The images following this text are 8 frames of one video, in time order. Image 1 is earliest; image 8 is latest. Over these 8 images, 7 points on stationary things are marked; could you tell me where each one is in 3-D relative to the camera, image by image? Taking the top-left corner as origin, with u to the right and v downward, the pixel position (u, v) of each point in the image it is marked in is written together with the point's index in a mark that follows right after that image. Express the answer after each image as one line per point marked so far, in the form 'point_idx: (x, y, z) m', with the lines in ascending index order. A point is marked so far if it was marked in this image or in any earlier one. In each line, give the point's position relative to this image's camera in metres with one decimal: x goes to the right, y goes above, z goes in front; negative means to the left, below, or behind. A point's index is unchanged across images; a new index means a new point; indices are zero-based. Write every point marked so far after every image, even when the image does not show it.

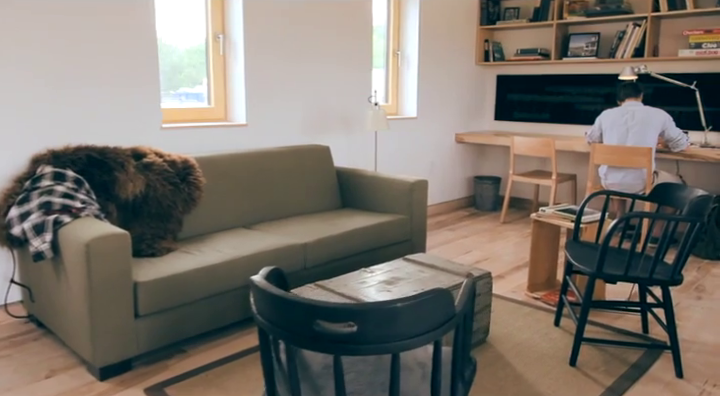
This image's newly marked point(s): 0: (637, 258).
0: (+1.2, -0.3, +2.5) m
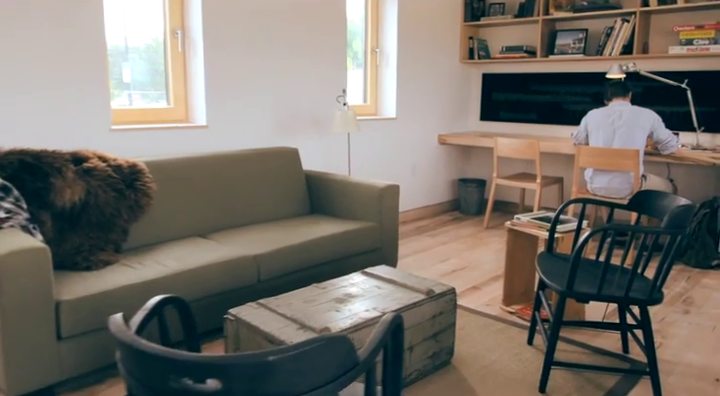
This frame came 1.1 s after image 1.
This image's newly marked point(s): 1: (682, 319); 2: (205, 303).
0: (+1.0, -0.3, +2.3) m
1: (+1.6, -0.6, +2.9) m
2: (-0.7, -0.5, +2.6) m
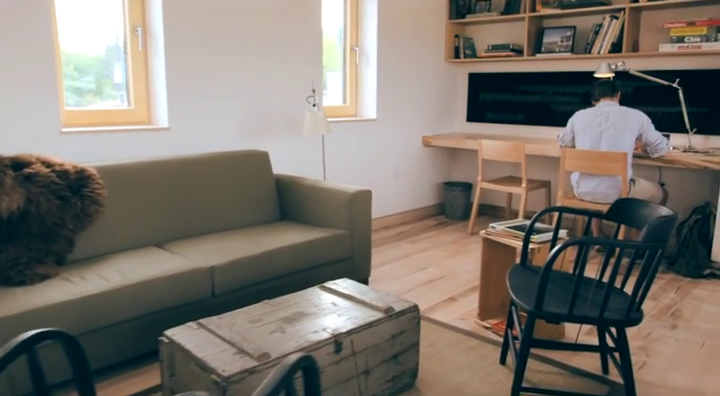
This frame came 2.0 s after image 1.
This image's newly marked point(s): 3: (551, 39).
0: (+0.8, -0.3, +2.1) m
1: (+1.4, -0.6, +2.7) m
2: (-0.9, -0.5, +2.4) m
3: (+1.5, +1.2, +4.6) m
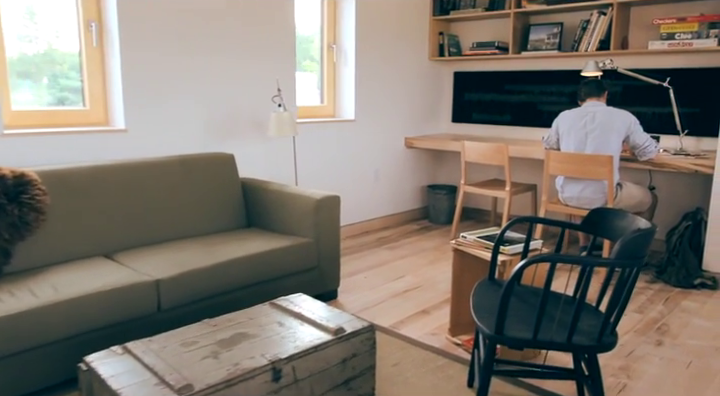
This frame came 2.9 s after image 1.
0: (+0.6, -0.4, +1.9) m
1: (+1.3, -0.7, +2.5) m
2: (-1.0, -0.5, +2.2) m
3: (+1.3, +1.2, +4.4) m
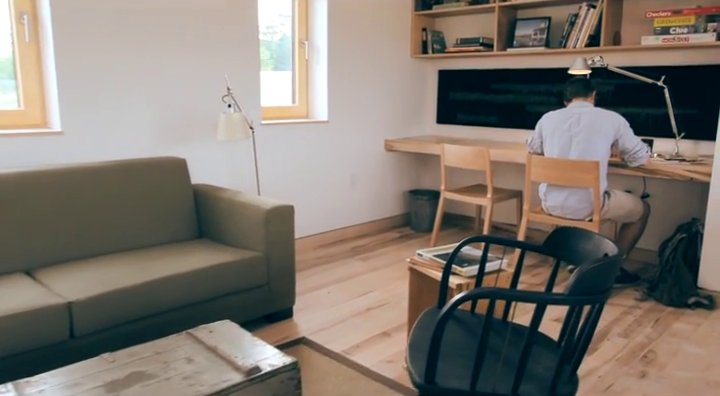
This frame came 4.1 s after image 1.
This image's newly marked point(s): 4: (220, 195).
0: (+0.4, -0.4, +1.6) m
1: (+1.0, -0.7, +2.2) m
2: (-1.2, -0.6, +1.9) m
3: (+1.1, +1.2, +4.1) m
4: (-0.7, 0.0, +3.0) m
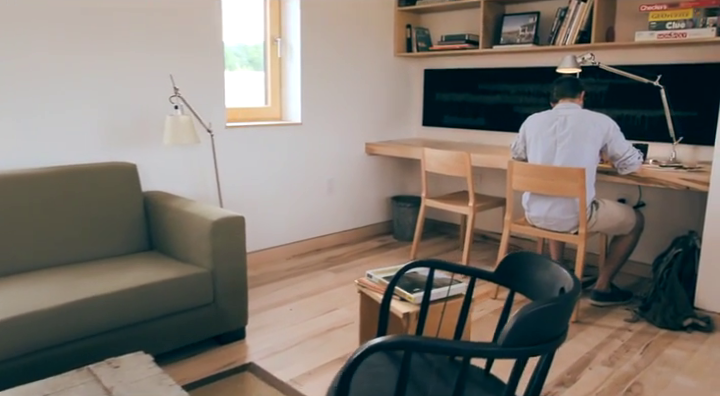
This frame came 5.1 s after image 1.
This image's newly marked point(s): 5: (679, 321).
0: (+0.2, -0.5, +1.3) m
1: (+0.9, -0.8, +2.0) m
2: (-1.4, -0.6, +1.7) m
3: (+1.0, +1.1, +3.8) m
4: (-0.9, 0.0, +2.7) m
5: (+1.5, -0.6, +2.7) m
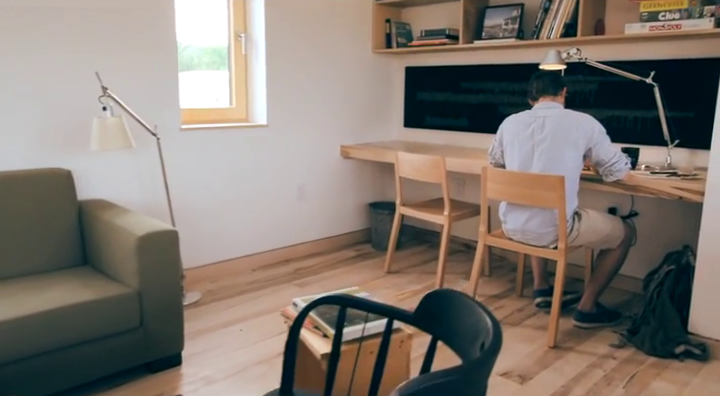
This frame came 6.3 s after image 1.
0: (0.0, -0.5, +1.1) m
1: (+0.6, -0.8, +1.7) m
2: (-1.7, -0.7, +1.5) m
3: (+0.8, +1.1, +3.5) m
4: (-1.1, -0.1, +2.5) m
5: (+1.3, -0.6, +2.4) m
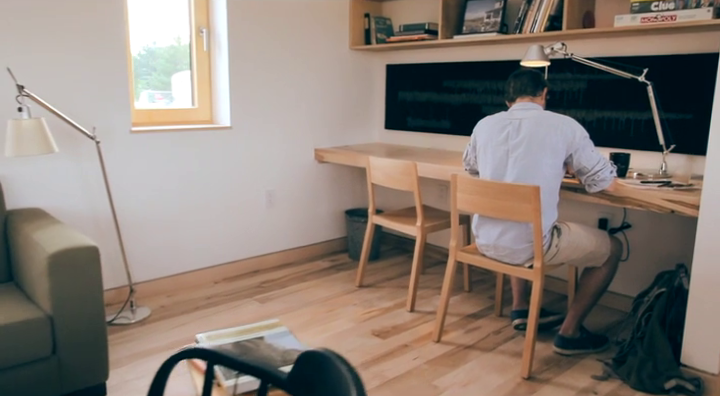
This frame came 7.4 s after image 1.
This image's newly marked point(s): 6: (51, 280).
0: (-0.2, -0.5, +0.8) m
1: (+0.4, -0.9, +1.4) m
2: (-1.9, -0.7, +1.2) m
3: (+0.6, +1.0, +3.2) m
4: (-1.3, -0.1, +2.2) m
5: (+1.1, -0.7, +2.2) m
6: (-1.0, -0.3, +1.9) m
